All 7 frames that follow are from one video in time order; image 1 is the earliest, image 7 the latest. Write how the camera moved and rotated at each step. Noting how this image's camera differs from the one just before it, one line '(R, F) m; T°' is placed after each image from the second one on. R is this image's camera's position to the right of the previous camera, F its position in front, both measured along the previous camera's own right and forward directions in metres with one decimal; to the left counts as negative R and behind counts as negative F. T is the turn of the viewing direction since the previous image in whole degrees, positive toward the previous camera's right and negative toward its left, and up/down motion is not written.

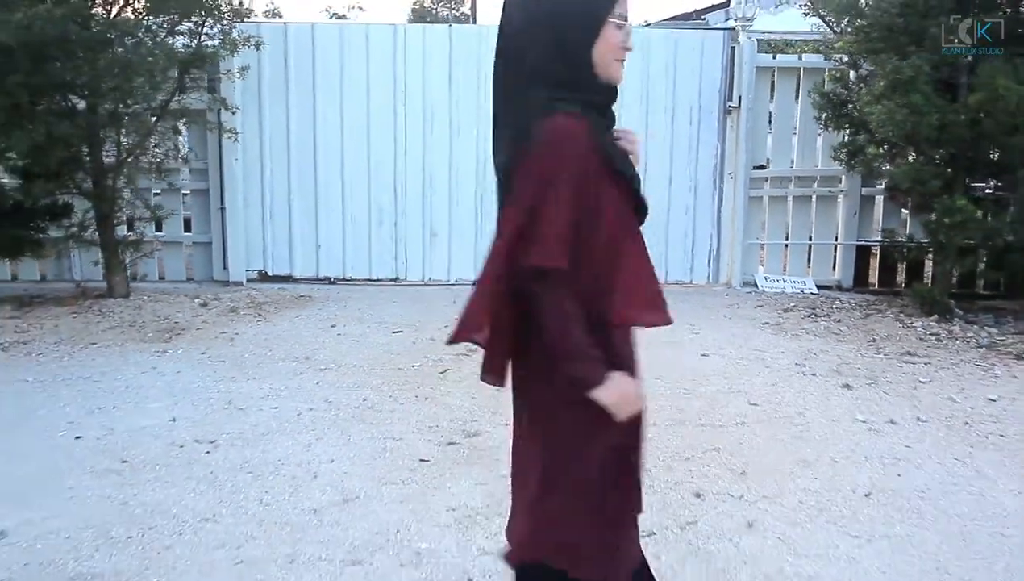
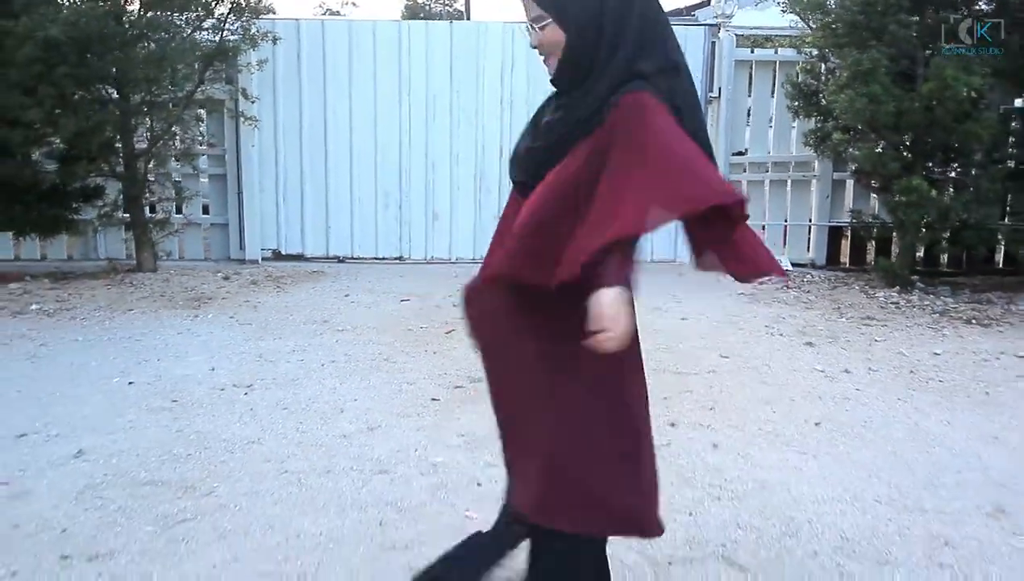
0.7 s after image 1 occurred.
(0.0, -0.6) m; 0°
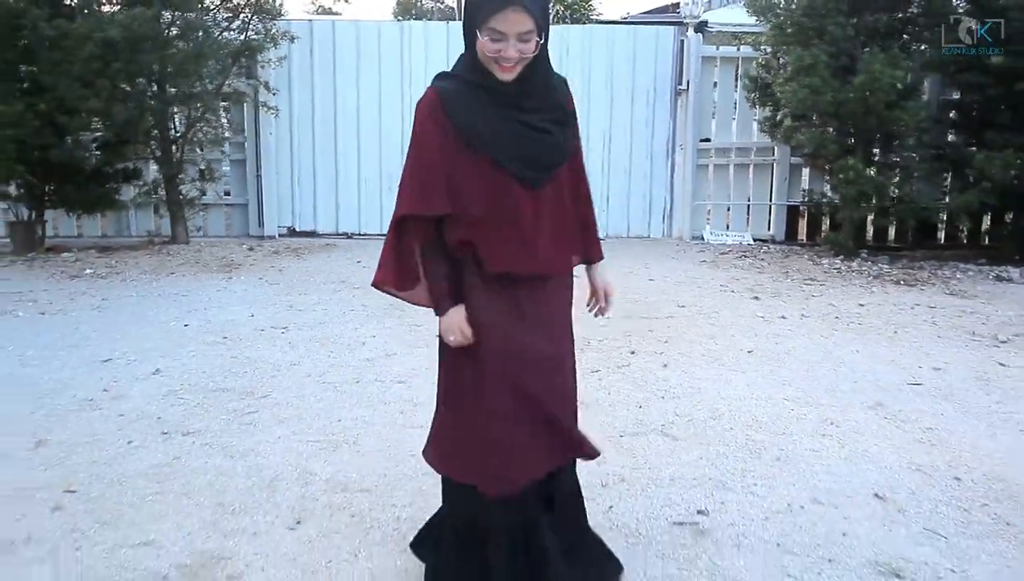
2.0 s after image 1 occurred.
(0.0, -1.0) m; 0°
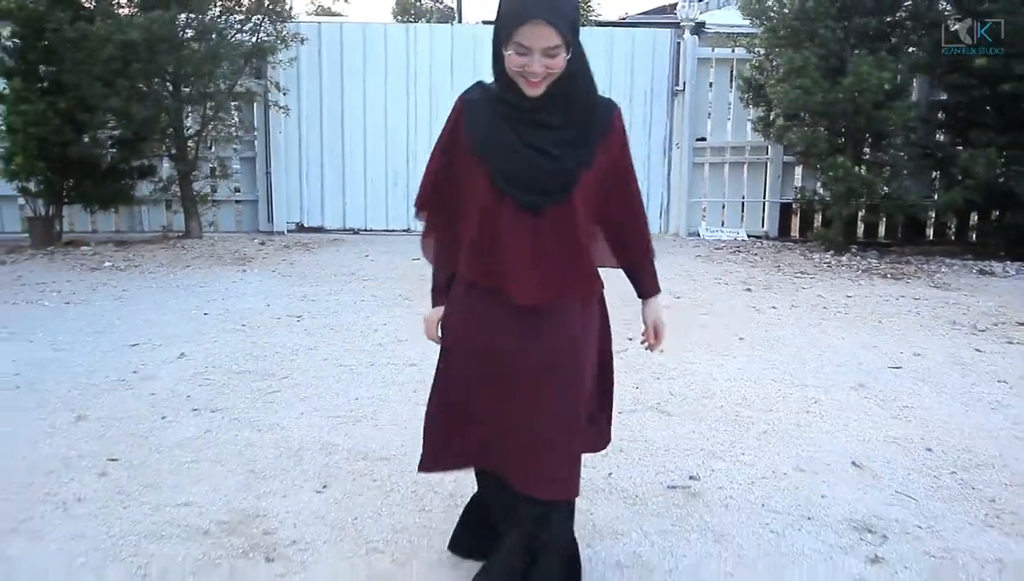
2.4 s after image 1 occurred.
(0.0, -0.3) m; 0°
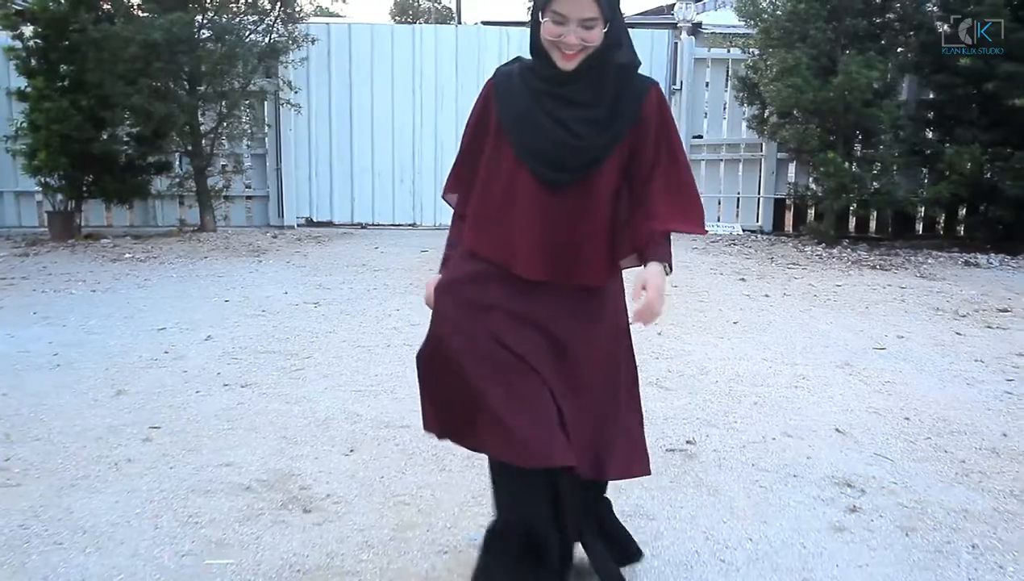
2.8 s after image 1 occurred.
(-0.1, -0.3) m; 0°
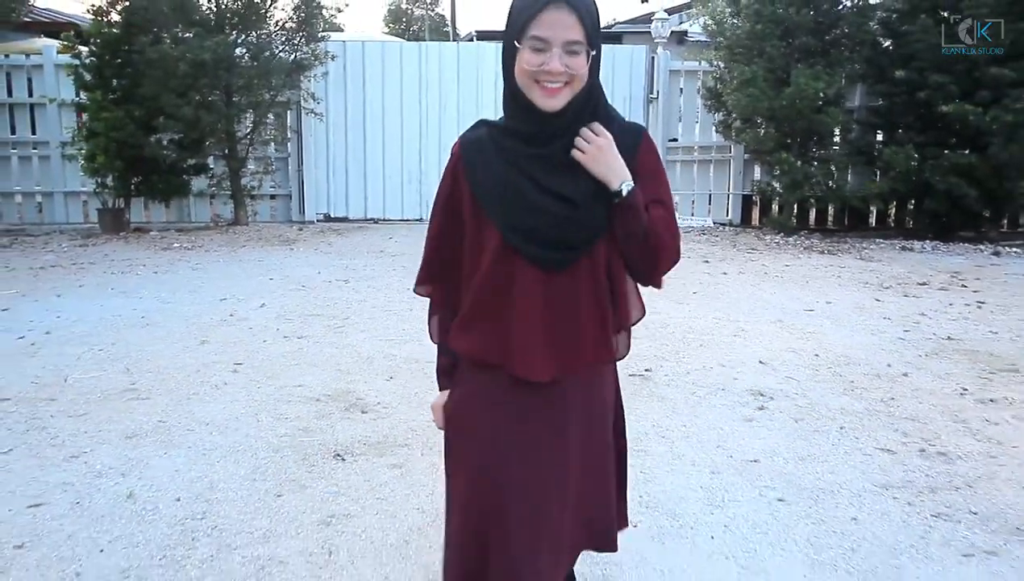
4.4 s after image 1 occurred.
(0.0, -1.2) m; 0°
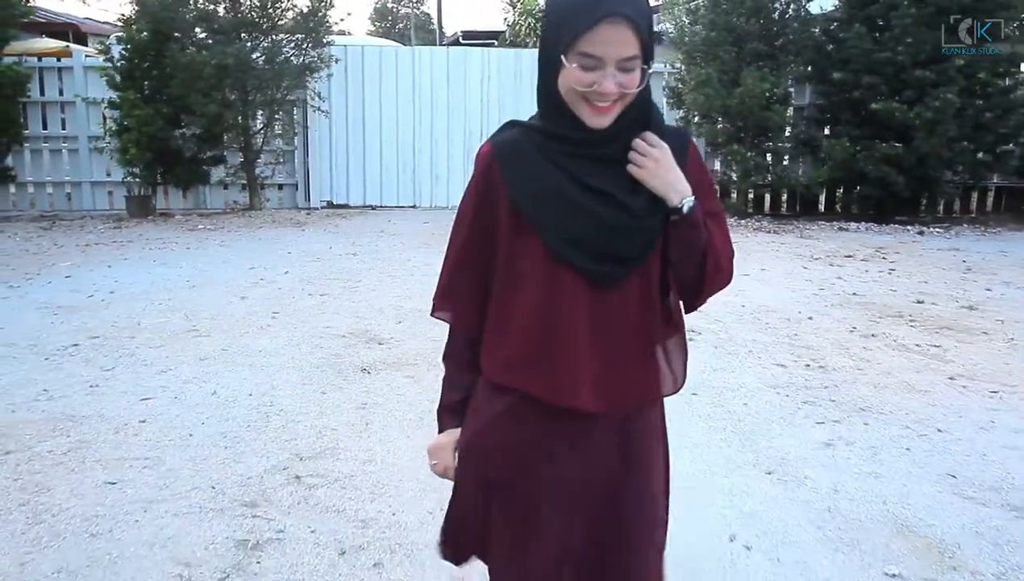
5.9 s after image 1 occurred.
(0.0, -1.3) m; +1°
